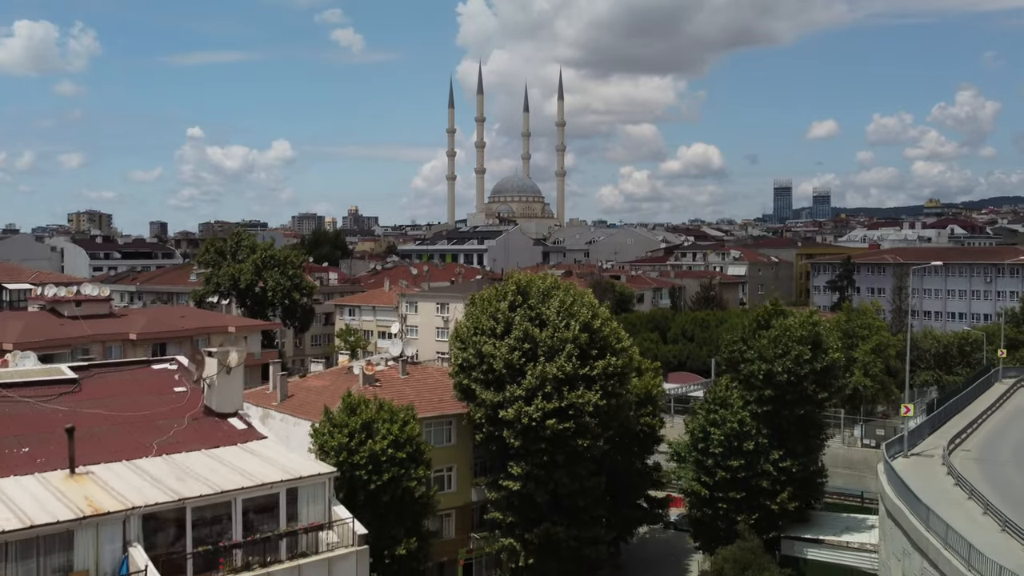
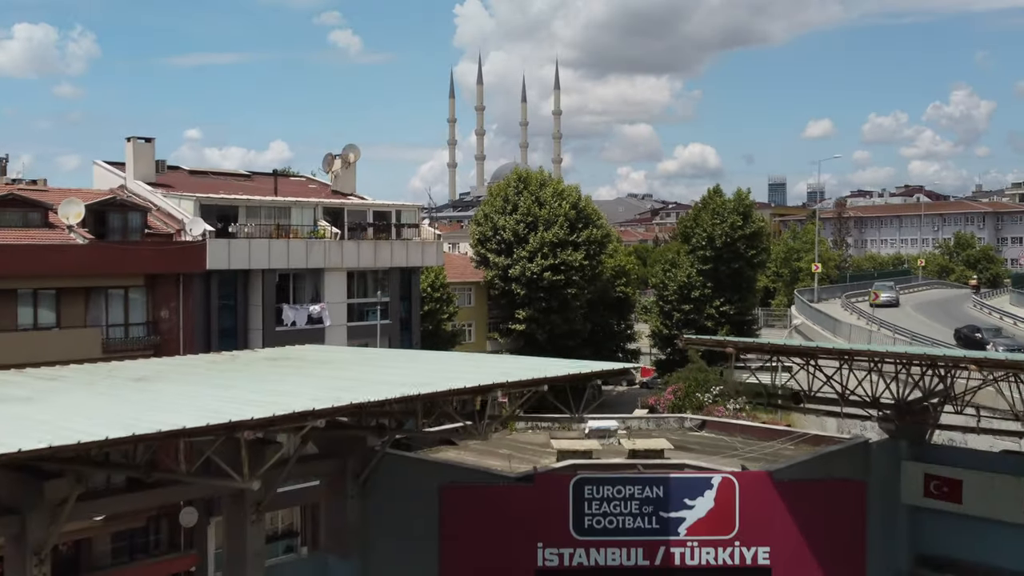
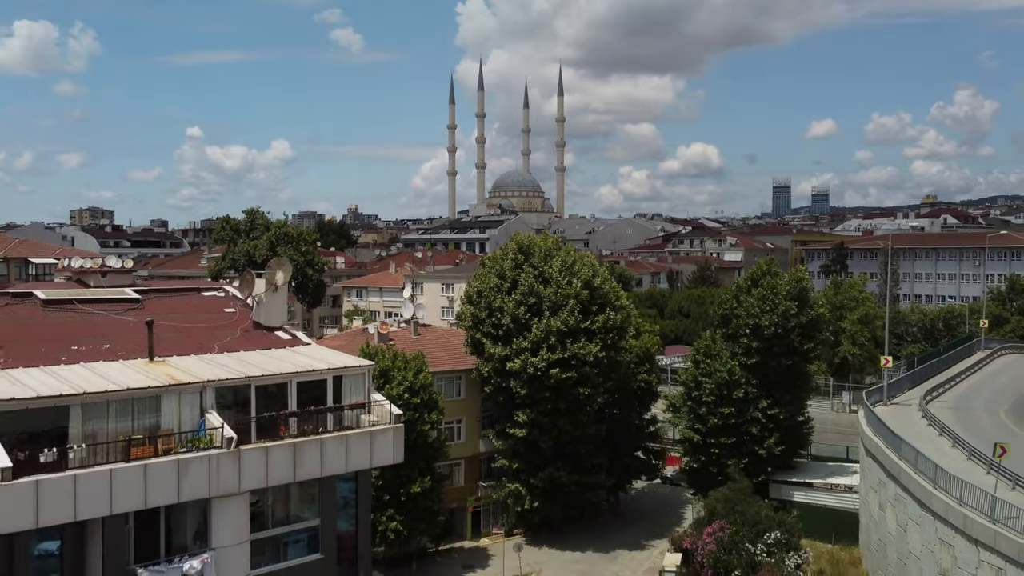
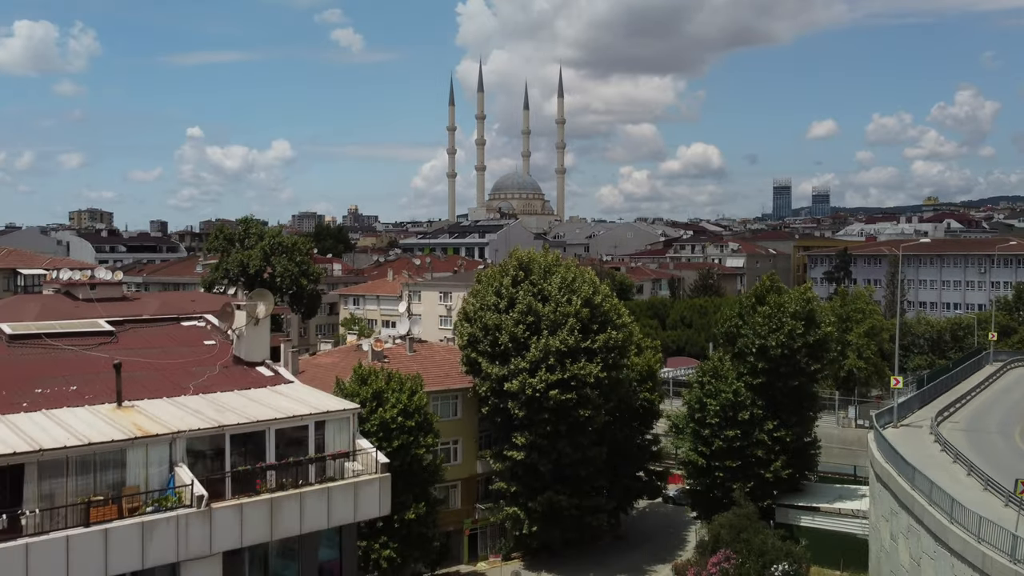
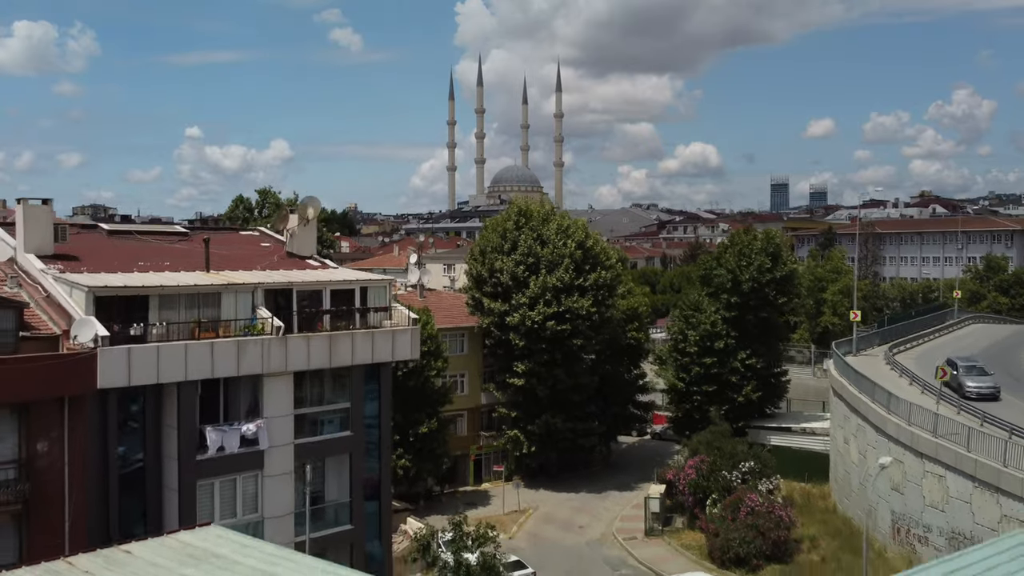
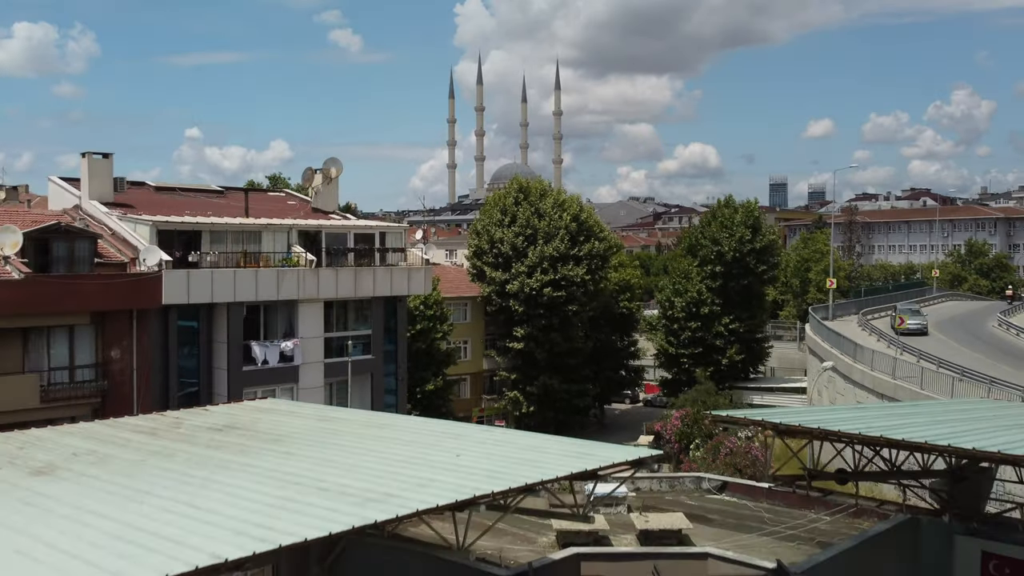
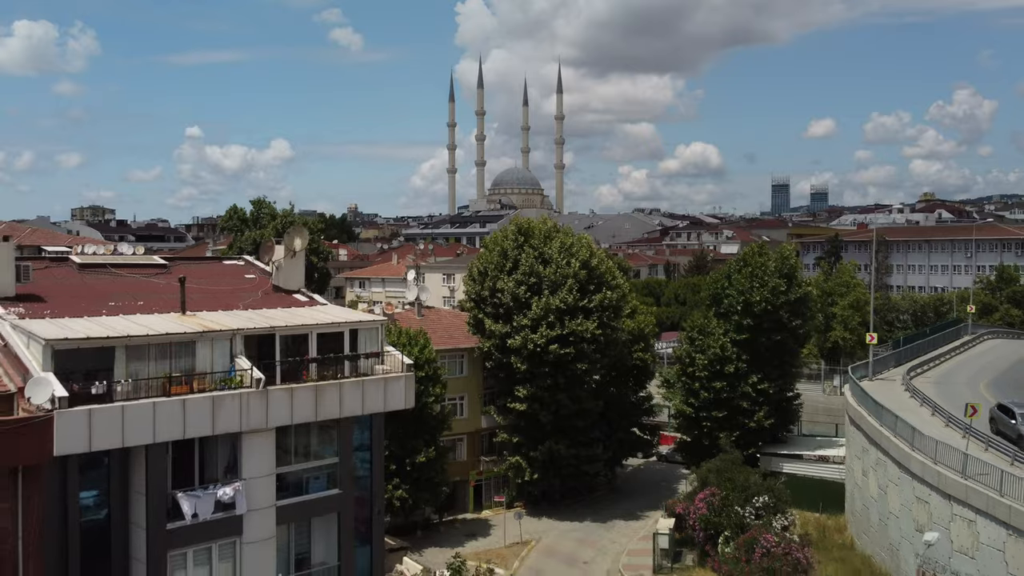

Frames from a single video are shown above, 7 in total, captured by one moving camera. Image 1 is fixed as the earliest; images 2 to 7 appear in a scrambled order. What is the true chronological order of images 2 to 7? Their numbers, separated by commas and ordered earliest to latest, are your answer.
4, 3, 7, 5, 6, 2
